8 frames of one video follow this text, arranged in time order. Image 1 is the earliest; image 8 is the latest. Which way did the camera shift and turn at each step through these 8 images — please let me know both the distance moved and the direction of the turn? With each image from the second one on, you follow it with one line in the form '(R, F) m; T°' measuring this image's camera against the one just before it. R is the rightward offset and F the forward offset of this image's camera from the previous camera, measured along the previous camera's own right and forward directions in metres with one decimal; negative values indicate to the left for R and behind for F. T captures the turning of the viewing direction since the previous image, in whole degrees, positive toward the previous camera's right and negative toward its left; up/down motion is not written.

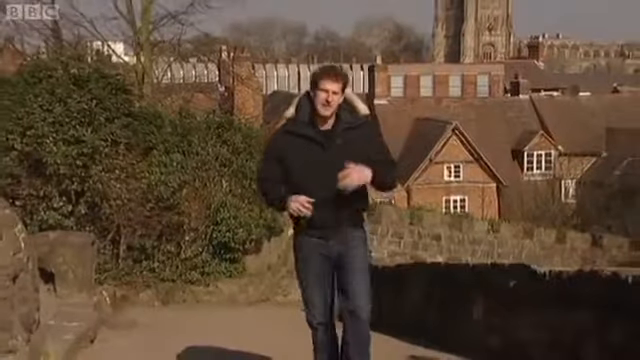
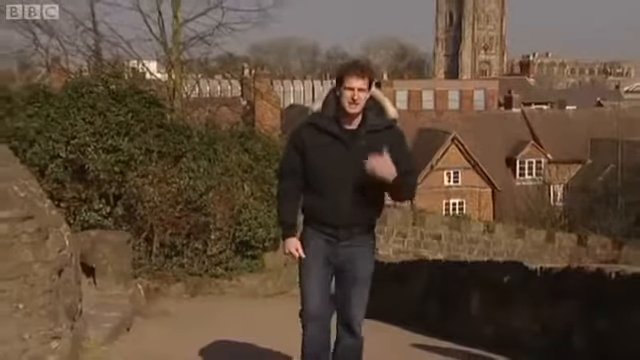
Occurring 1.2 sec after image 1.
(-0.2, -0.8) m; 0°
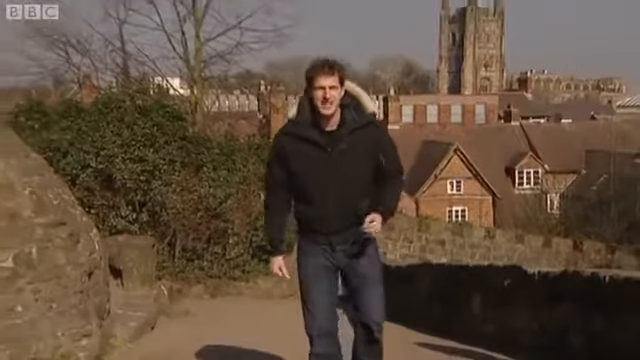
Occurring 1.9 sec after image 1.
(-0.2, -0.6) m; 0°
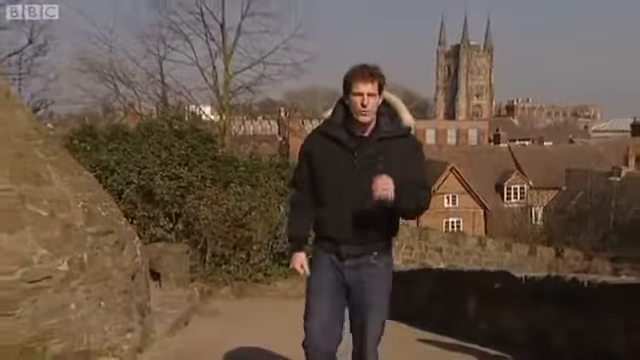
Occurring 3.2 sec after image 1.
(-0.3, -1.2) m; 0°
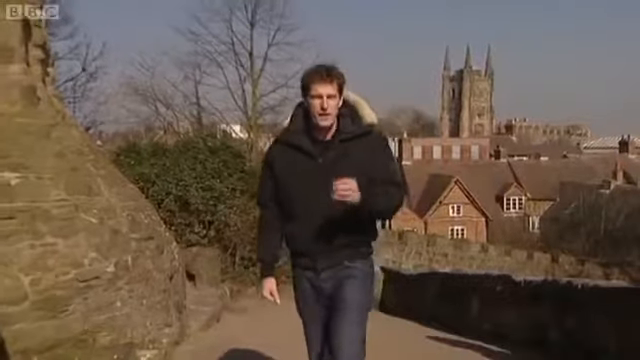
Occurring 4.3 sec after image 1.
(-0.4, -1.1) m; -1°
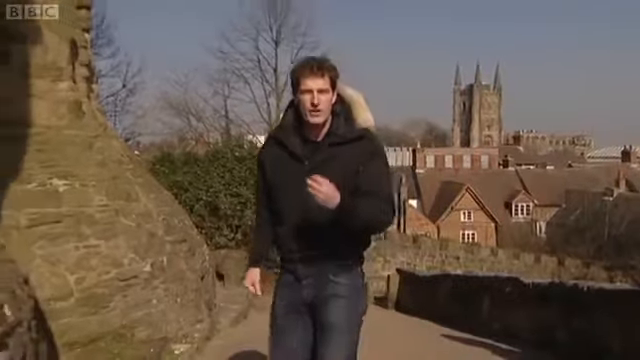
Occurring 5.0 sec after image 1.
(-0.4, -0.8) m; -1°
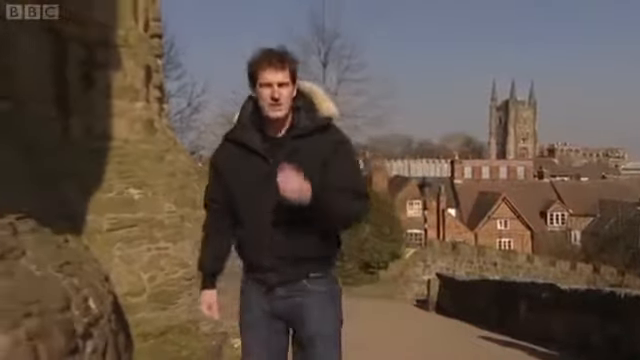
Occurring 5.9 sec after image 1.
(-0.9, -1.0) m; -3°
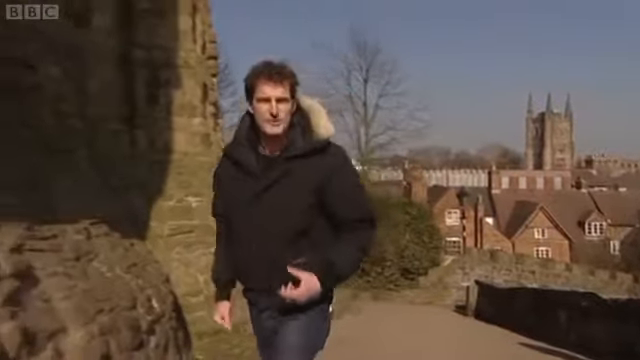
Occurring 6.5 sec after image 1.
(-0.8, -0.8) m; -3°
